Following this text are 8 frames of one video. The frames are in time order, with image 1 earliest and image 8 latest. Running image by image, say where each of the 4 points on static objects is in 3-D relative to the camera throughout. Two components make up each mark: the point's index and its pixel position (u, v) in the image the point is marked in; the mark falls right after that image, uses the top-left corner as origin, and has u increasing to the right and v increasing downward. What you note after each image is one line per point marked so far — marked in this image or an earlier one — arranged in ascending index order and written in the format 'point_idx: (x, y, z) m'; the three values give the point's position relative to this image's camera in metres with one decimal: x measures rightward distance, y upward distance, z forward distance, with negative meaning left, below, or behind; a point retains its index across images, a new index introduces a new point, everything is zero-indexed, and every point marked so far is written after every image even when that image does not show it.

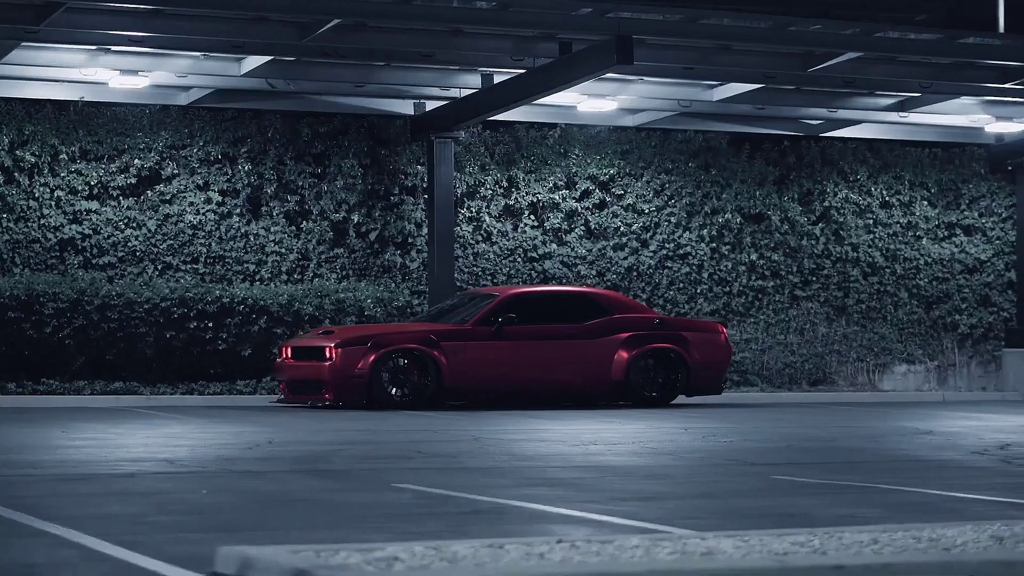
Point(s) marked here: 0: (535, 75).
0: (+0.3, +2.6, +19.1) m
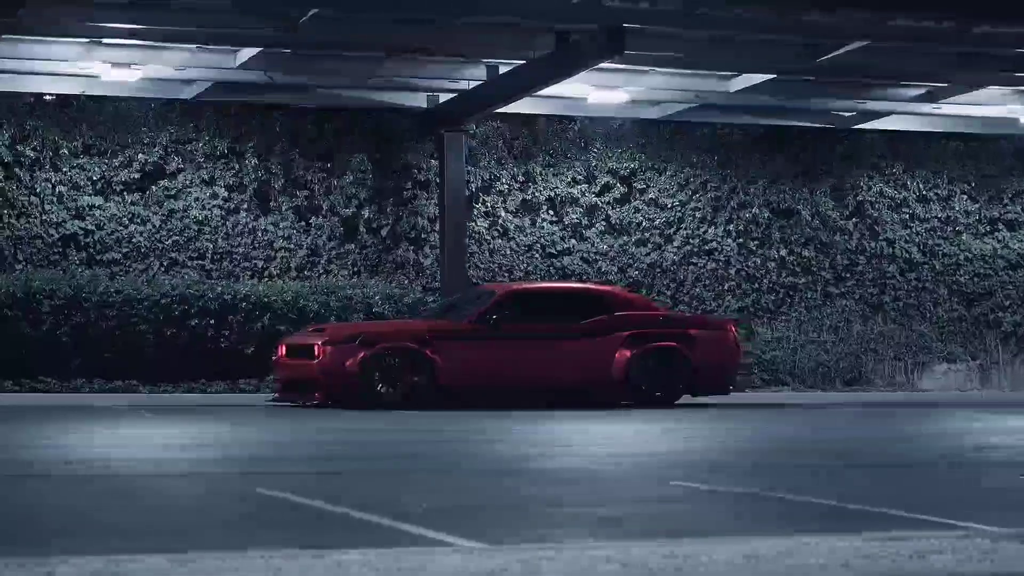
0: (+0.3, +2.7, +18.5) m
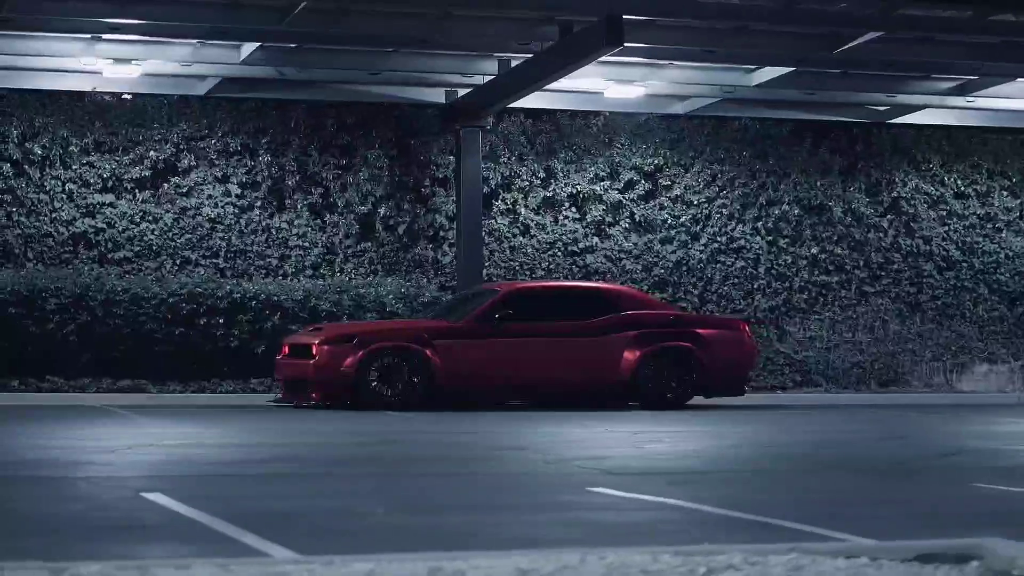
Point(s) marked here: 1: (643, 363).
0: (+0.4, +2.7, +18.1) m
1: (+1.5, -0.9, +17.8) m
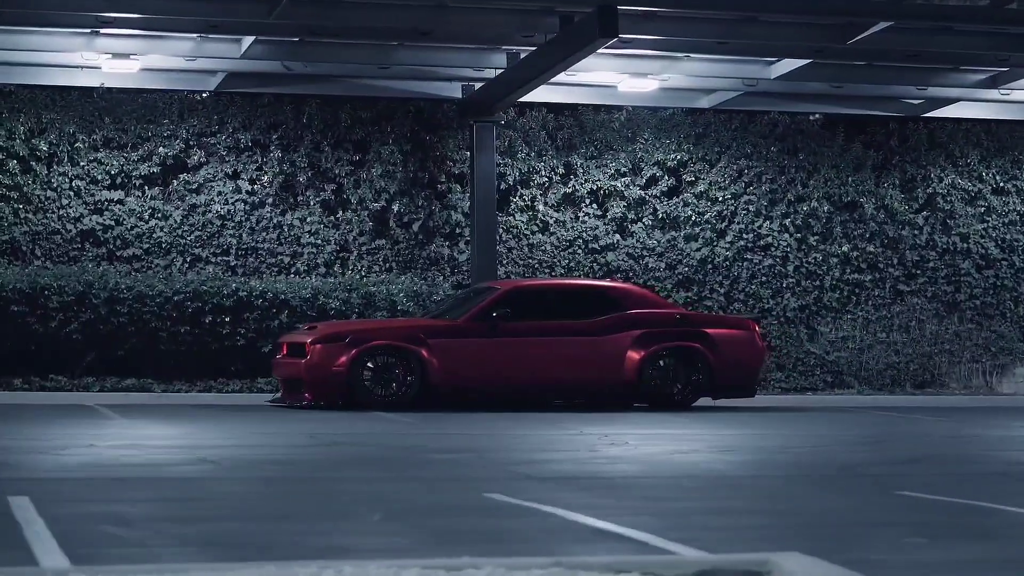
0: (+0.4, +2.7, +17.6) m
1: (+1.5, -0.9, +17.3) m
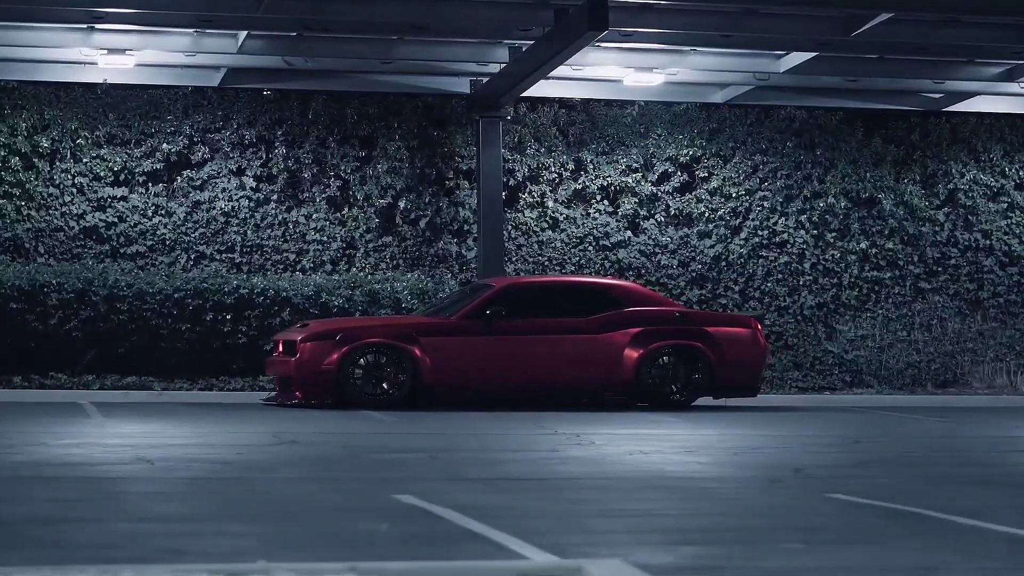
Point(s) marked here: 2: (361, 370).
0: (+0.4, +2.8, +17.3) m
1: (+1.5, -0.8, +17.0) m
2: (-1.6, -0.9, +16.4) m
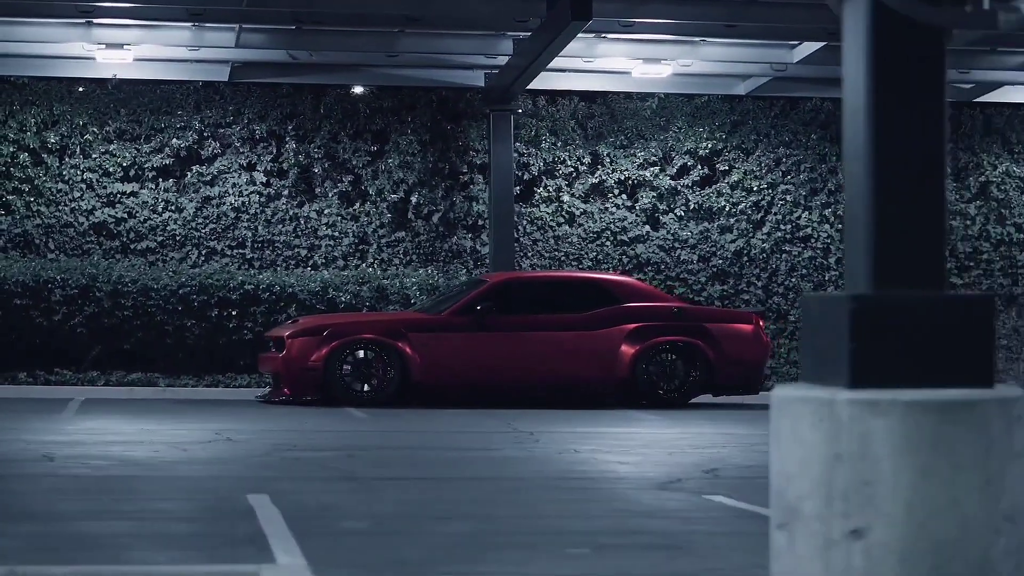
0: (+0.3, +2.8, +17.0) m
1: (+1.4, -0.8, +16.7) m
2: (-1.7, -0.8, +16.2) m
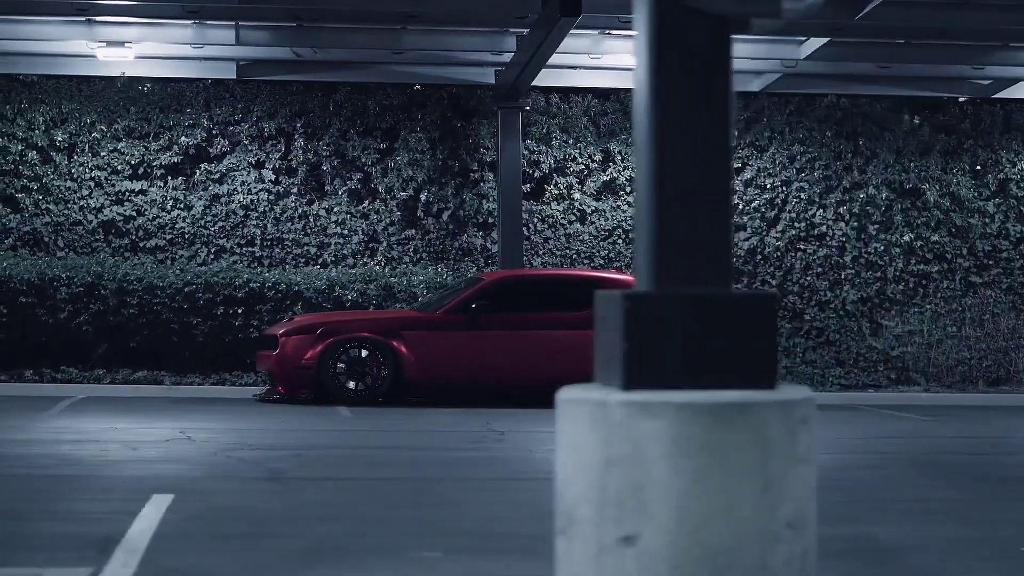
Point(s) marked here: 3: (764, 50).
0: (+0.3, +2.8, +16.9) m
1: (+1.4, -0.8, +16.5) m
2: (-1.8, -0.8, +16.2) m
3: (+3.3, +3.1, +19.7) m
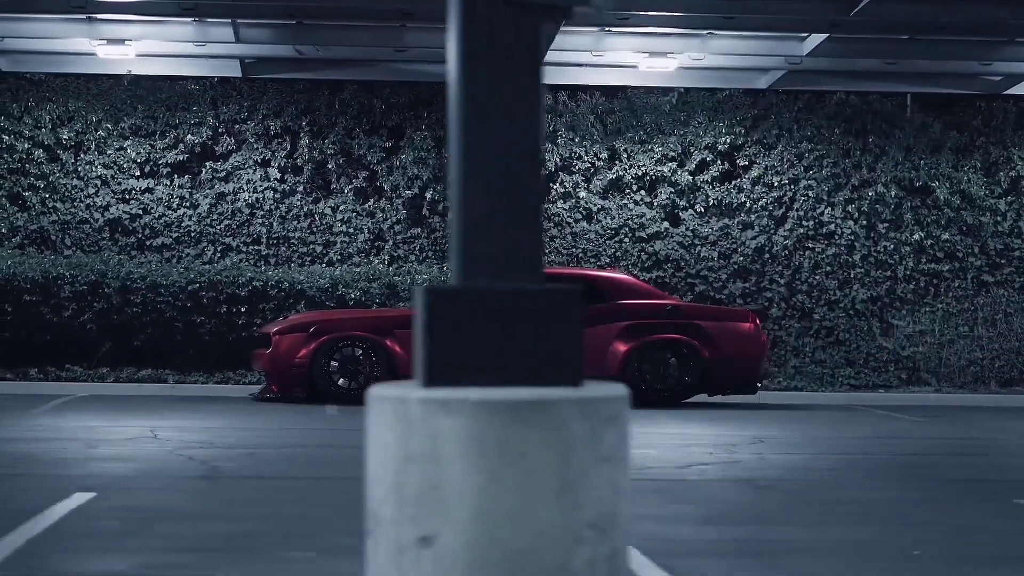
0: (+0.2, +2.9, +16.8) m
1: (+1.3, -0.7, +16.4) m
2: (-1.9, -0.8, +16.2) m
3: (+3.3, +3.1, +19.6) m
